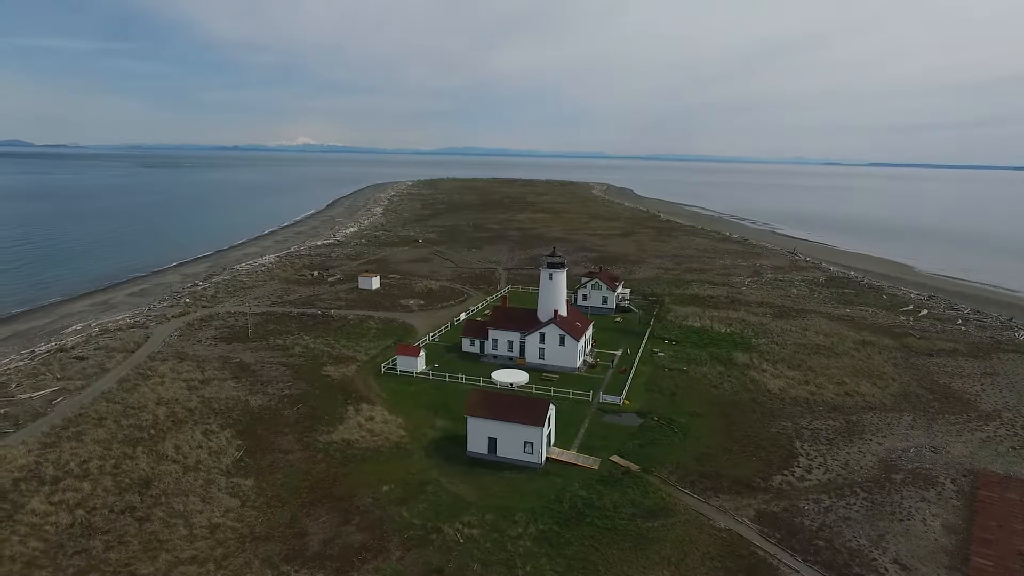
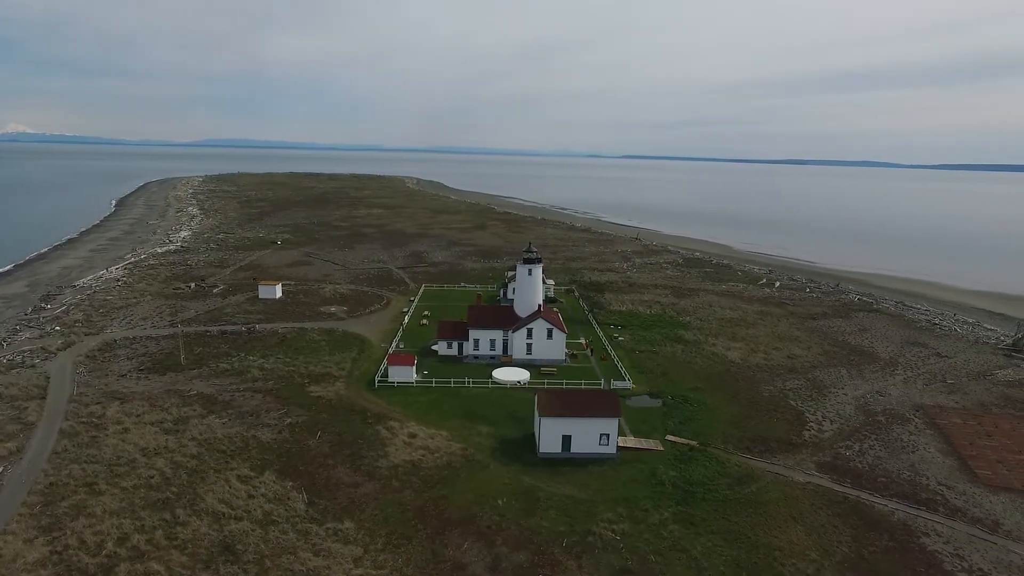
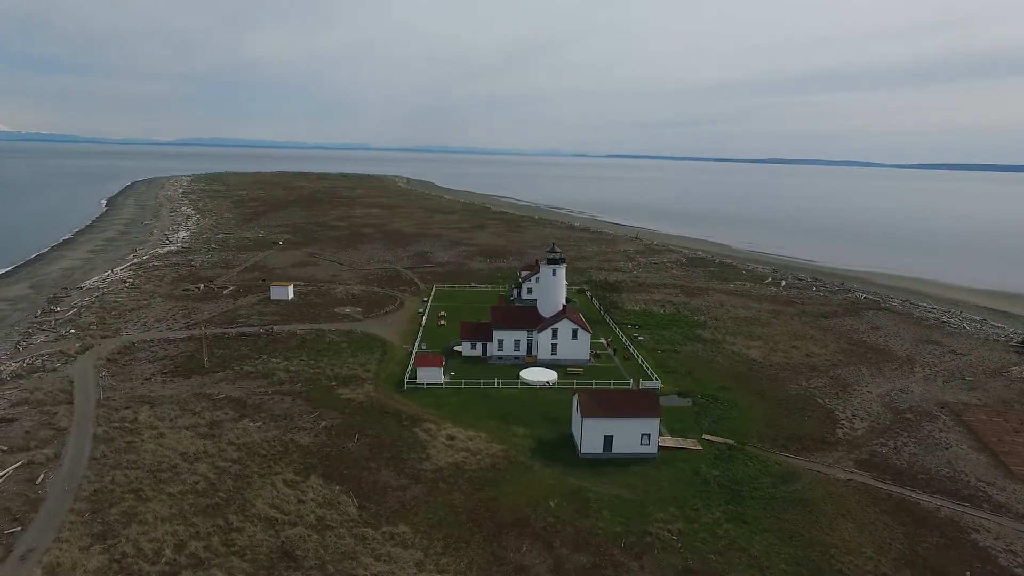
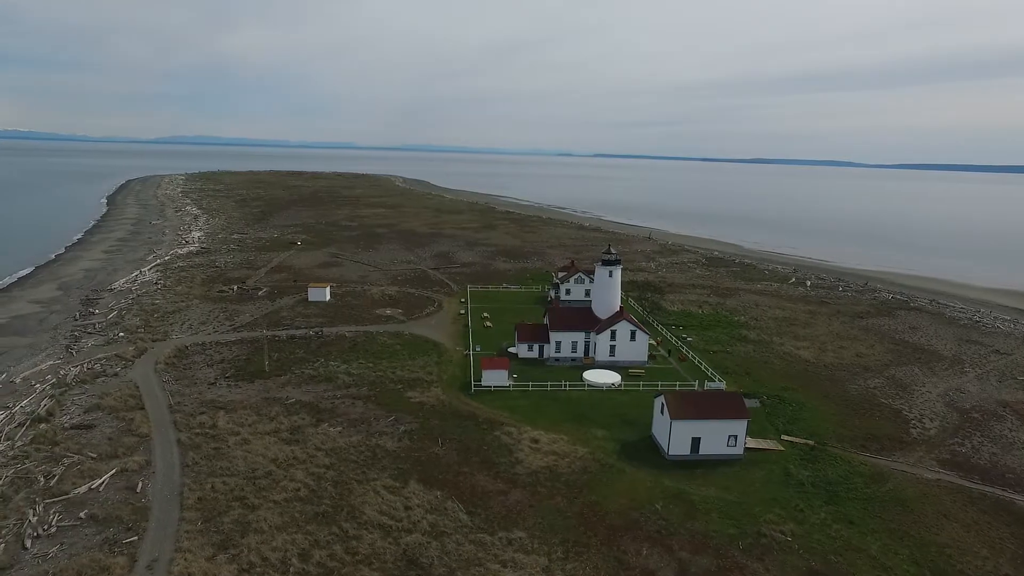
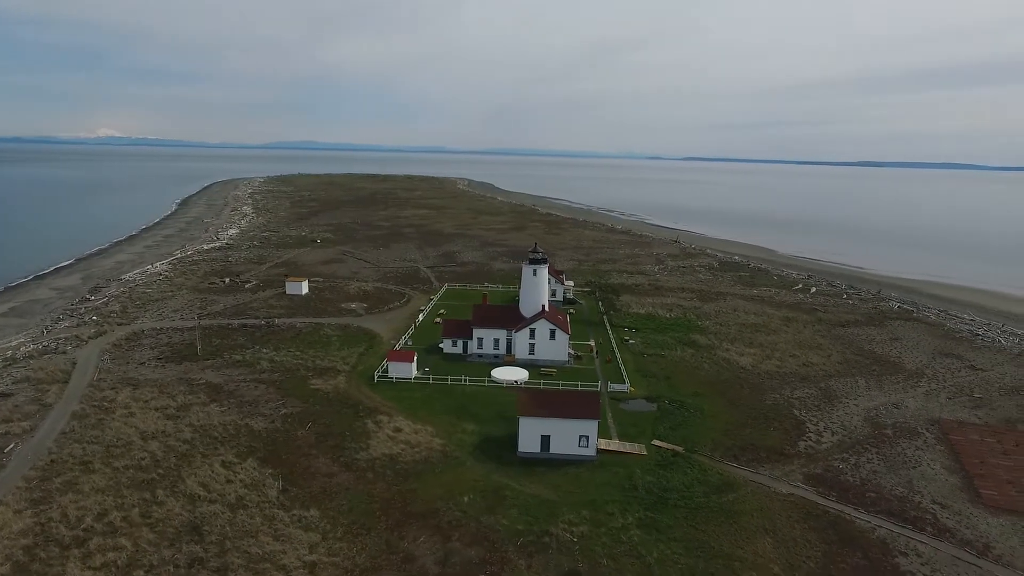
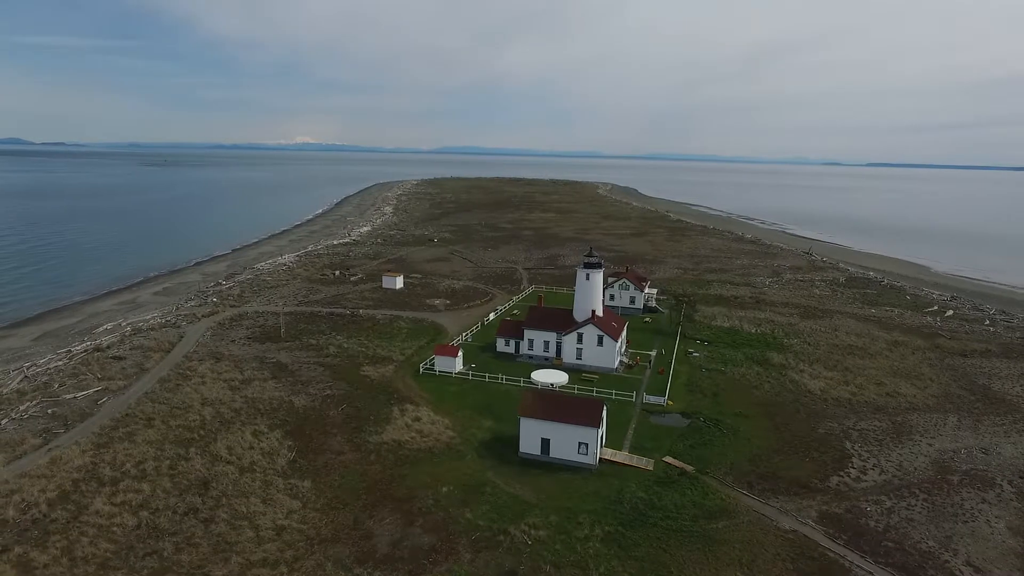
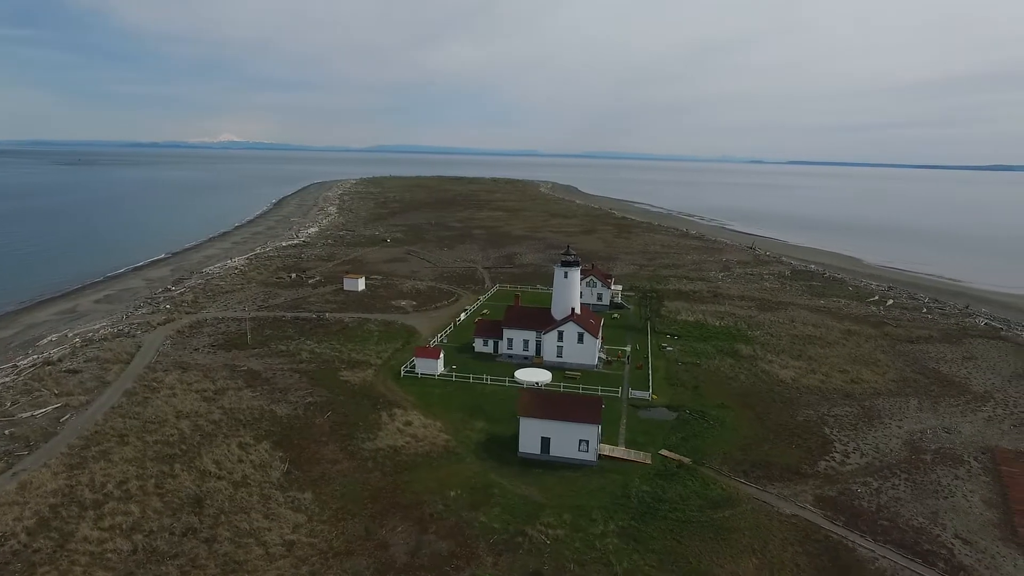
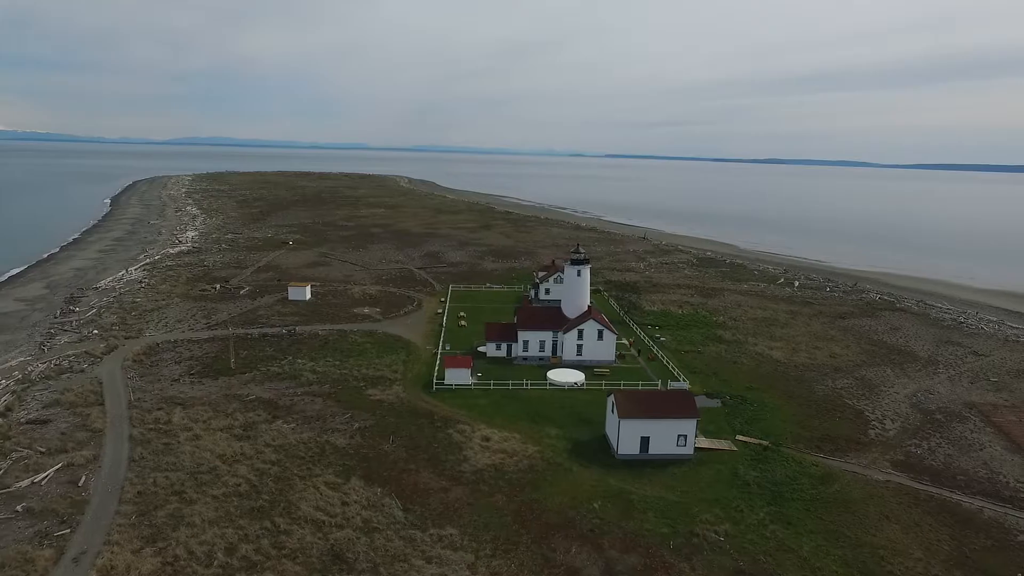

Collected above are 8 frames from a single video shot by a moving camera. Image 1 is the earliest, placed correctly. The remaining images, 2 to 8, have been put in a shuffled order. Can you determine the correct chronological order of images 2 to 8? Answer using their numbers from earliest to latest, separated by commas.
6, 7, 5, 2, 3, 8, 4
